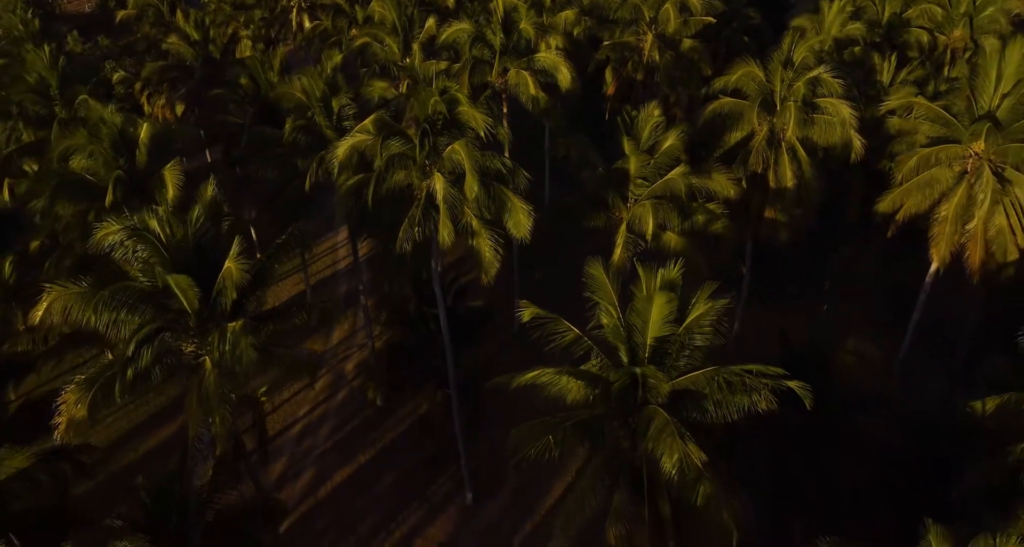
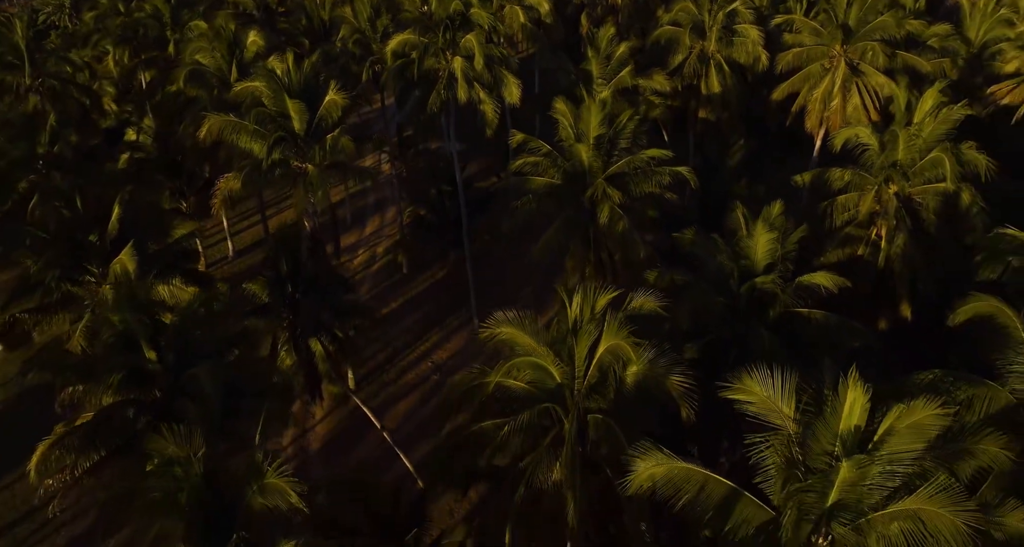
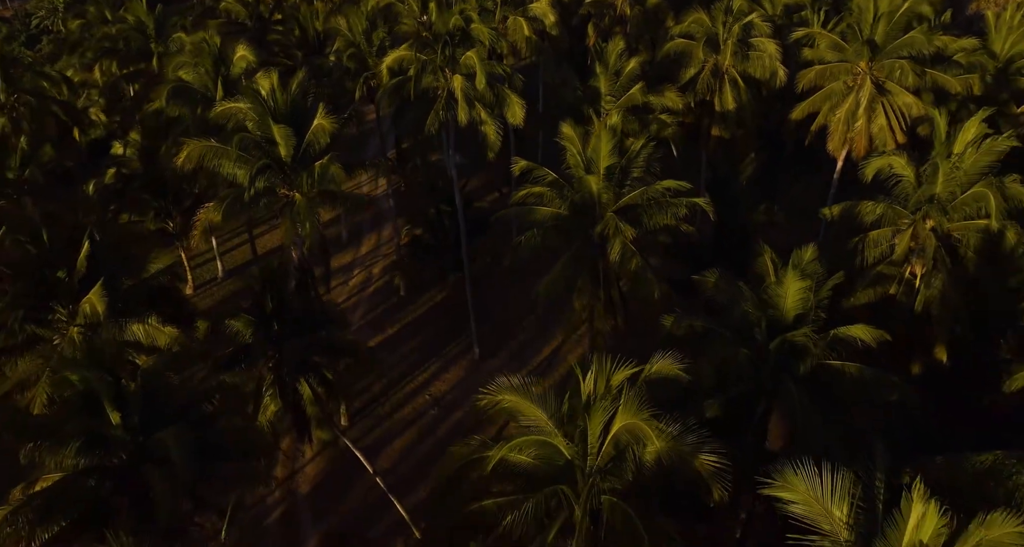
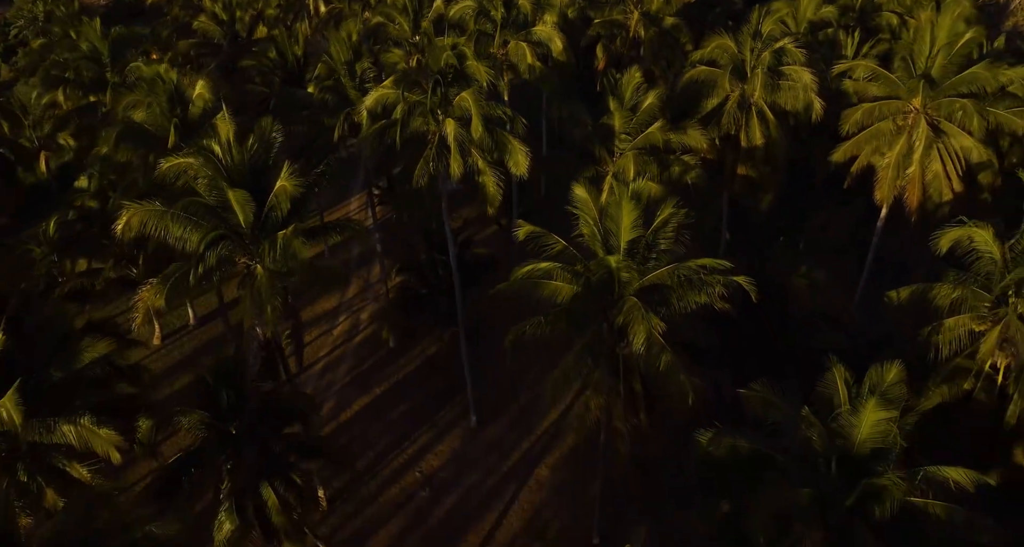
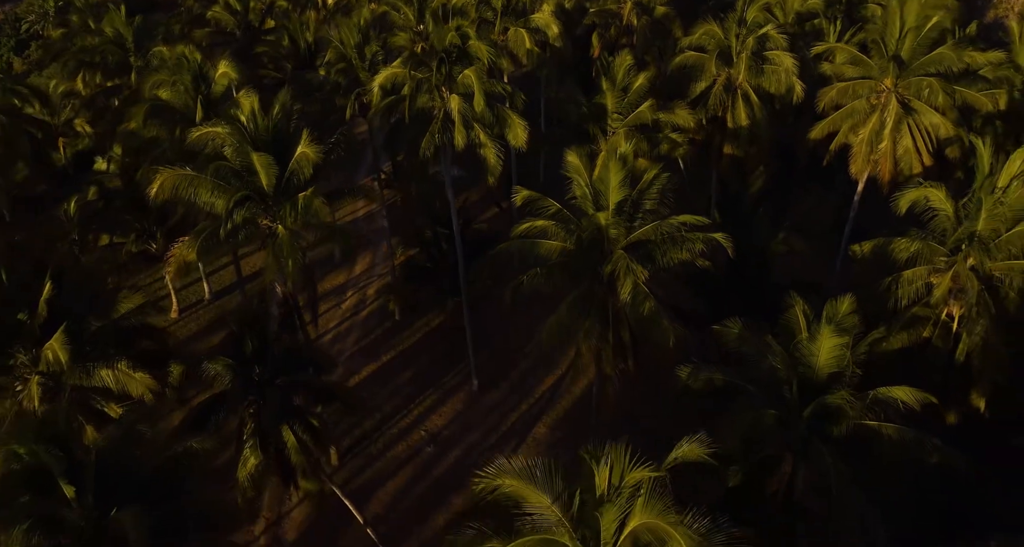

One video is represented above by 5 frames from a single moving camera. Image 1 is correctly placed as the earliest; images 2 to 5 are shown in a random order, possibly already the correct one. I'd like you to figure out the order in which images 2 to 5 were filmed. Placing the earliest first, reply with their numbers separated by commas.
4, 5, 3, 2
